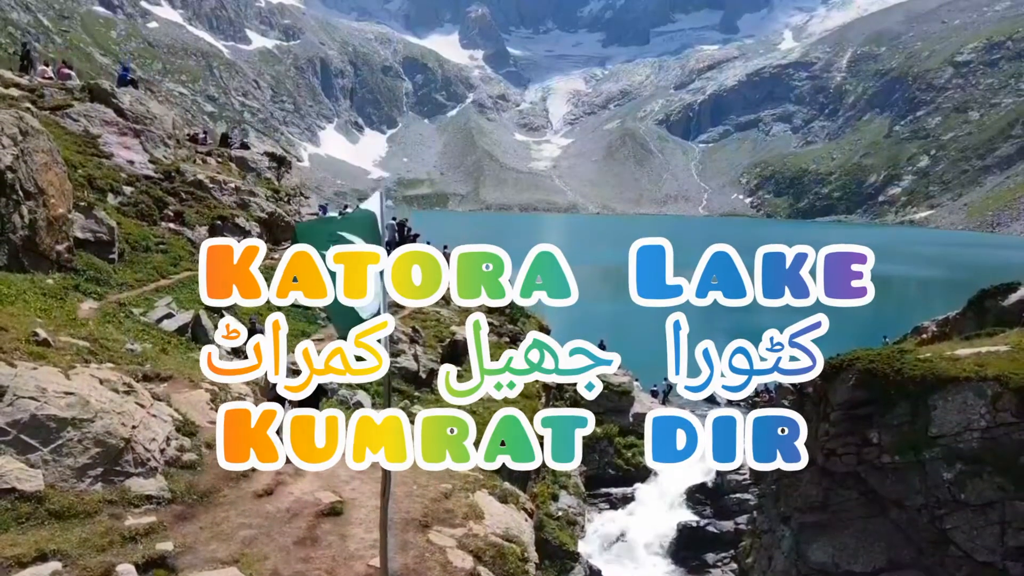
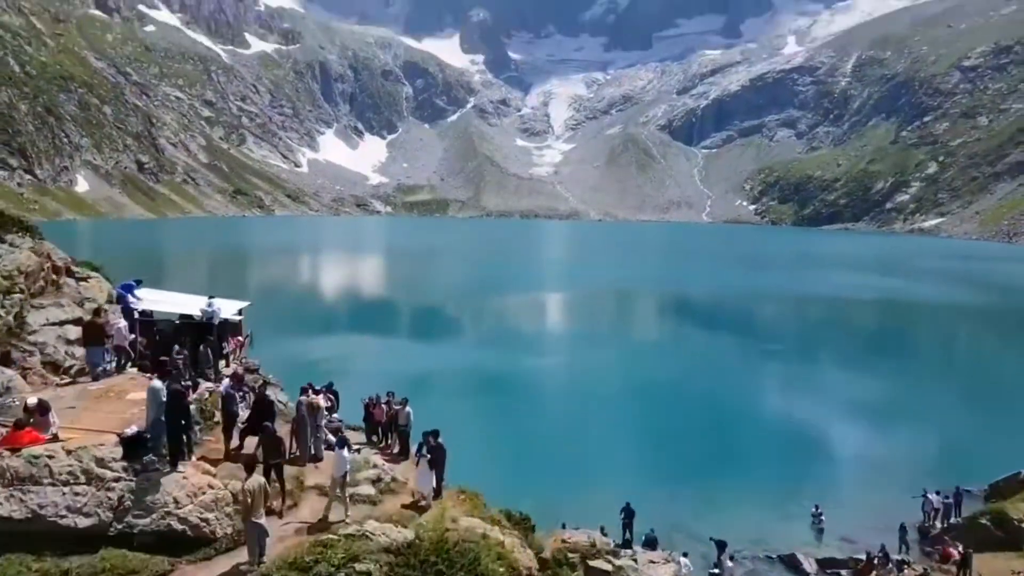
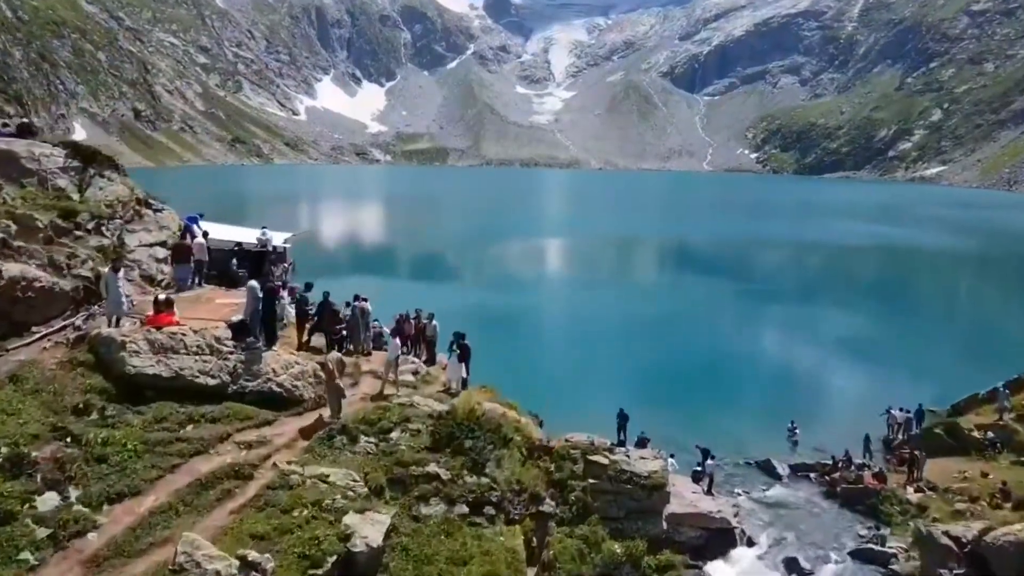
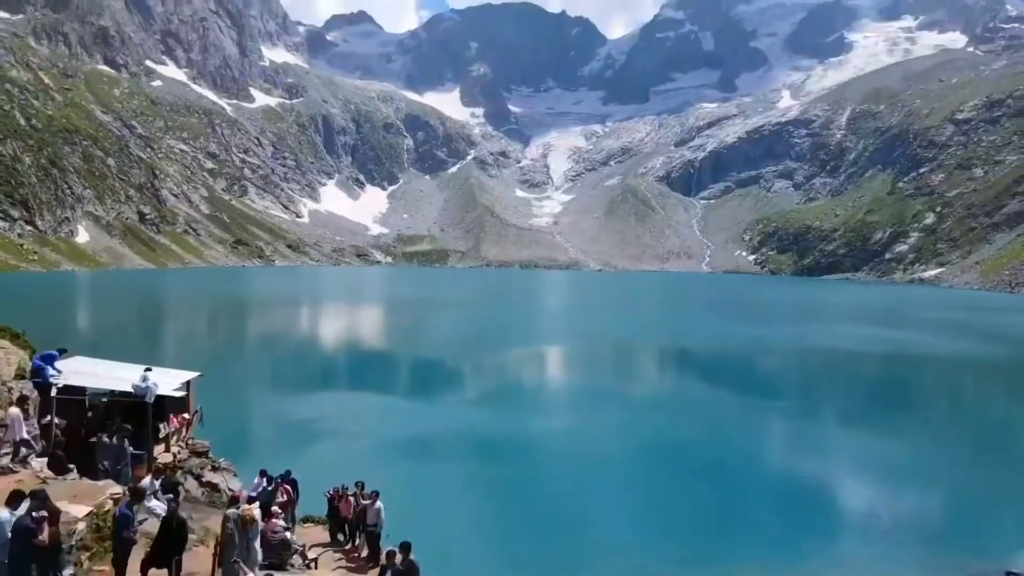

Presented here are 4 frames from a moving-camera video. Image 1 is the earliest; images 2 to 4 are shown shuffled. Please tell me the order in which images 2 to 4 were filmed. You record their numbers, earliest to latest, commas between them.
3, 2, 4
